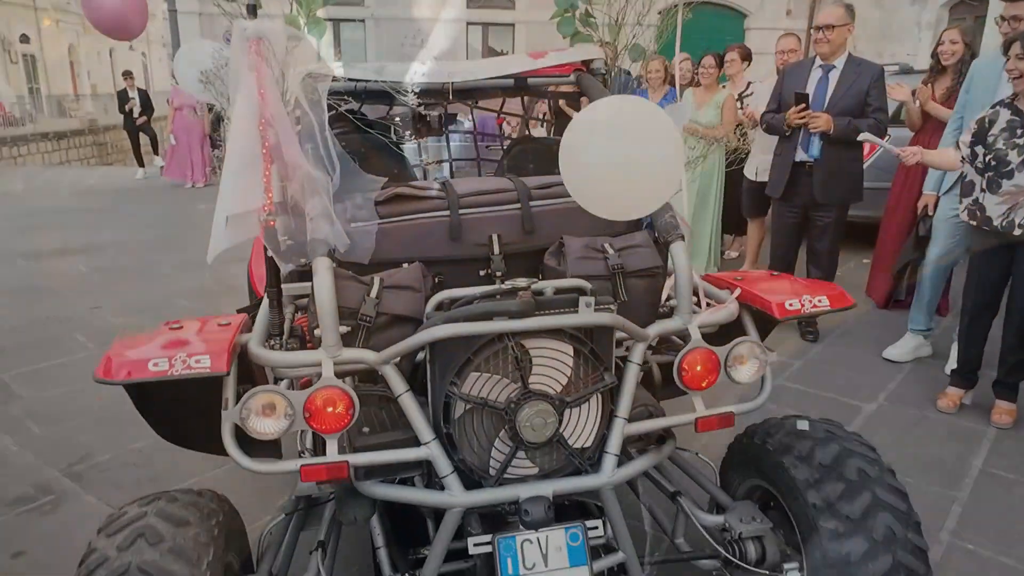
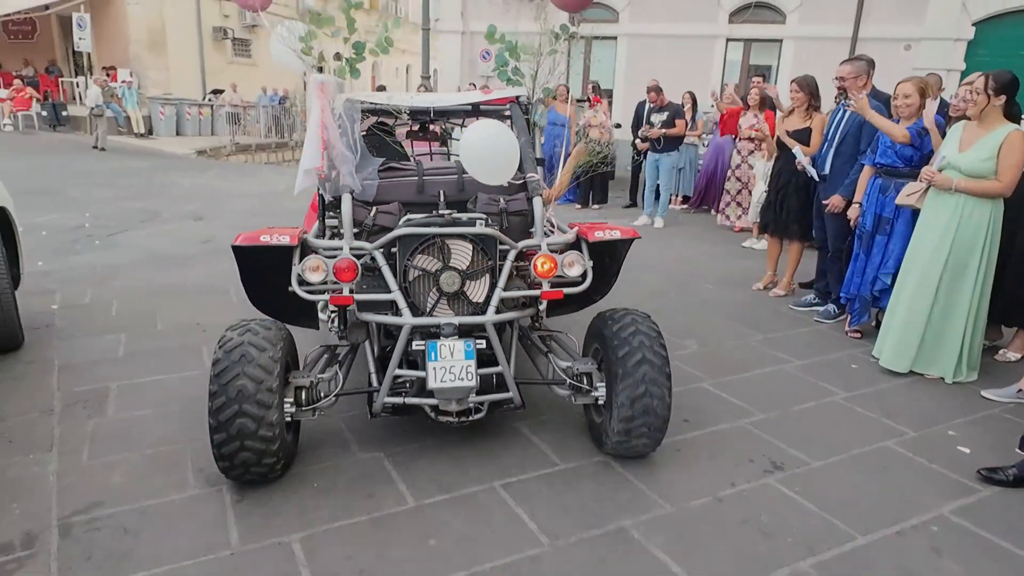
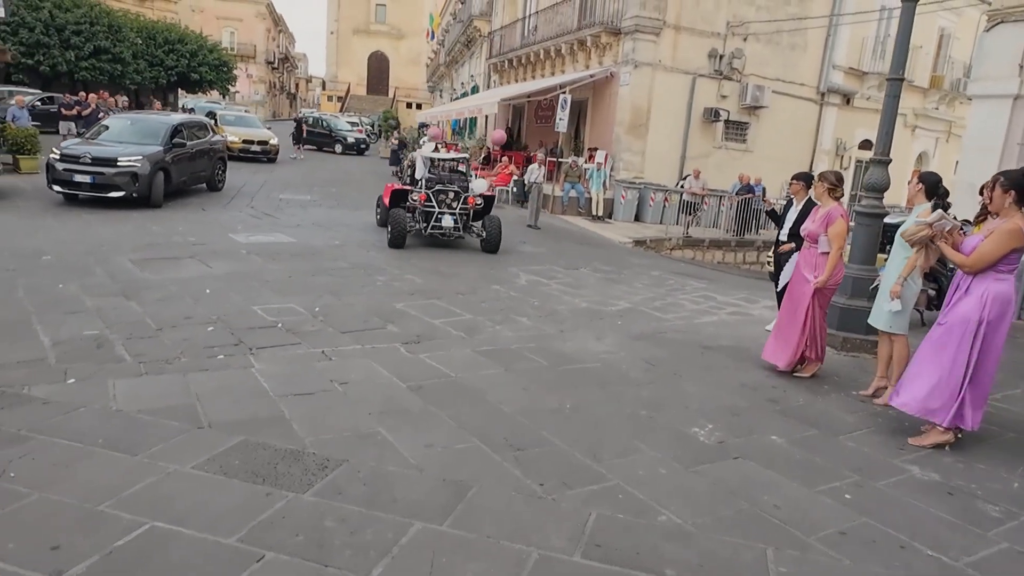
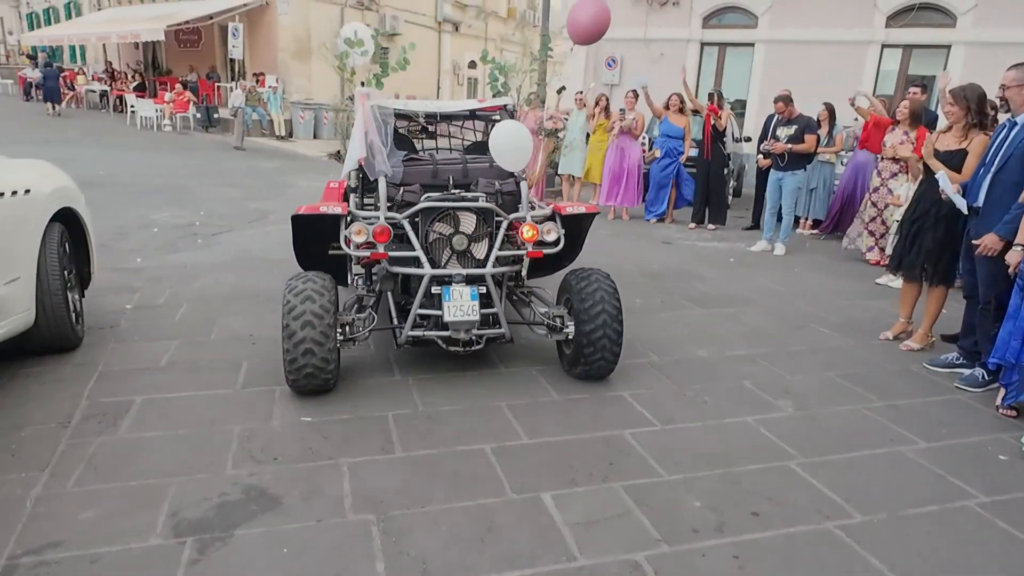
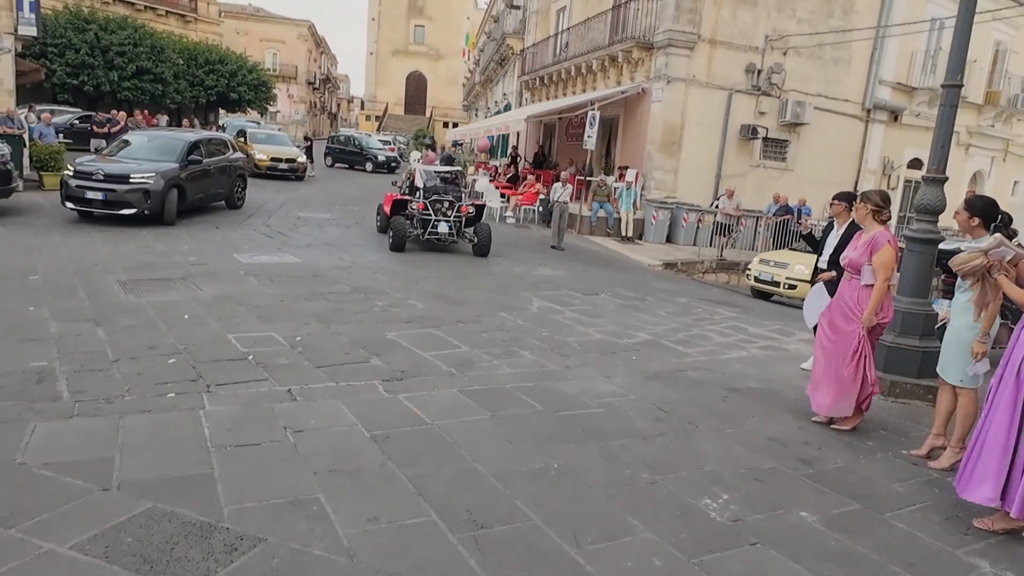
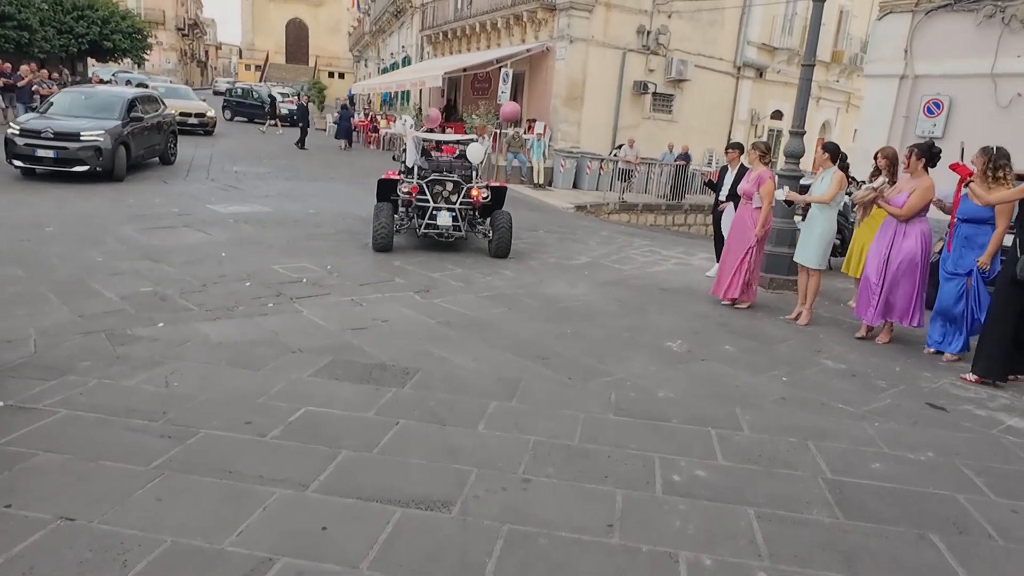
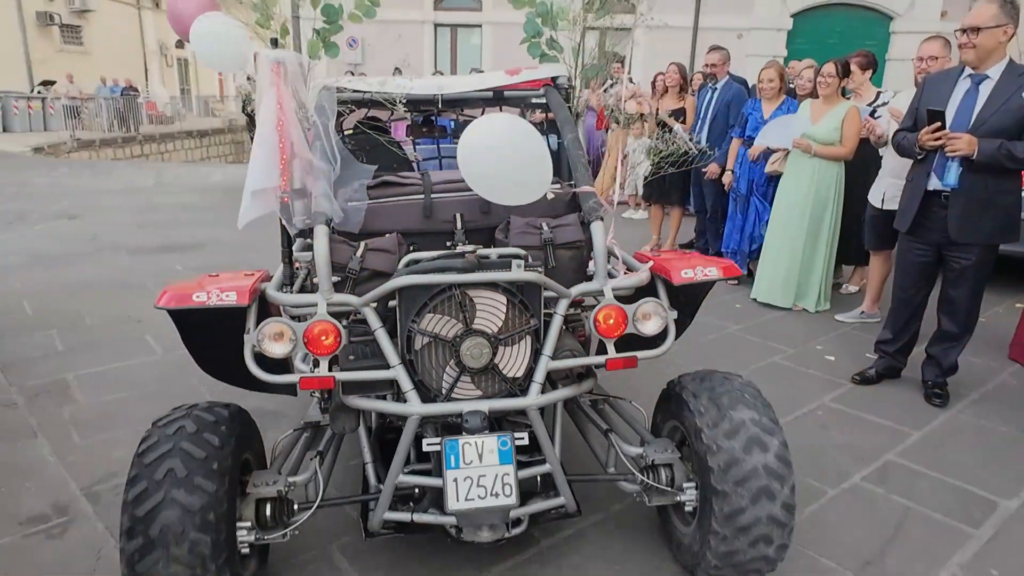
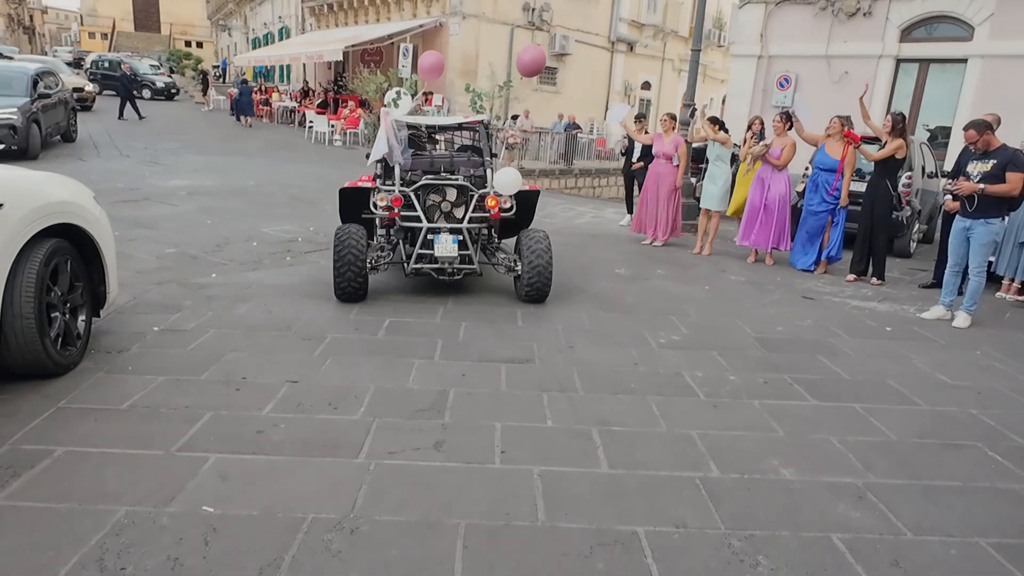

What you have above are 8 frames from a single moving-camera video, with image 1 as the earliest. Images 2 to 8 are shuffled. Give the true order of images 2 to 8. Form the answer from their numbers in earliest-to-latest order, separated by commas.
7, 2, 4, 8, 6, 3, 5
